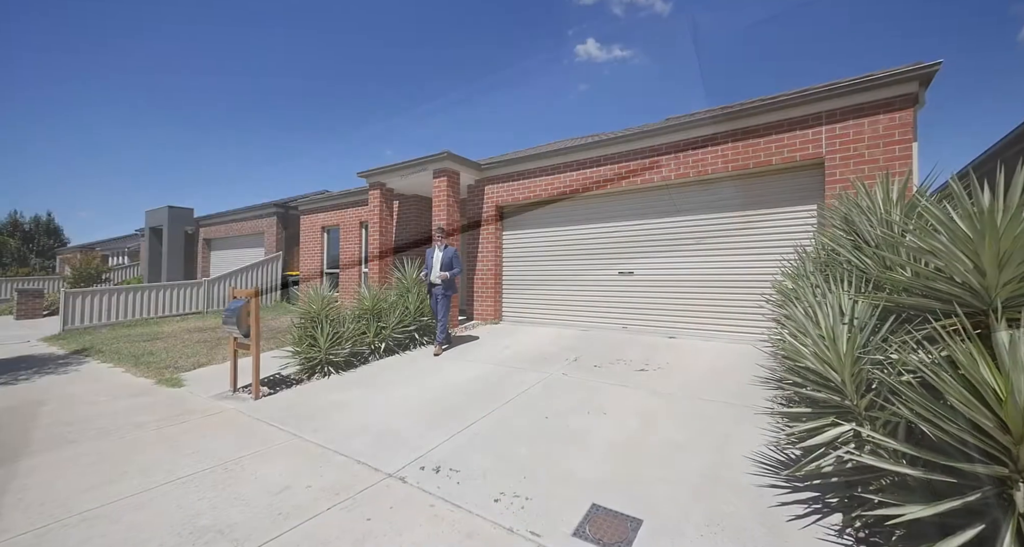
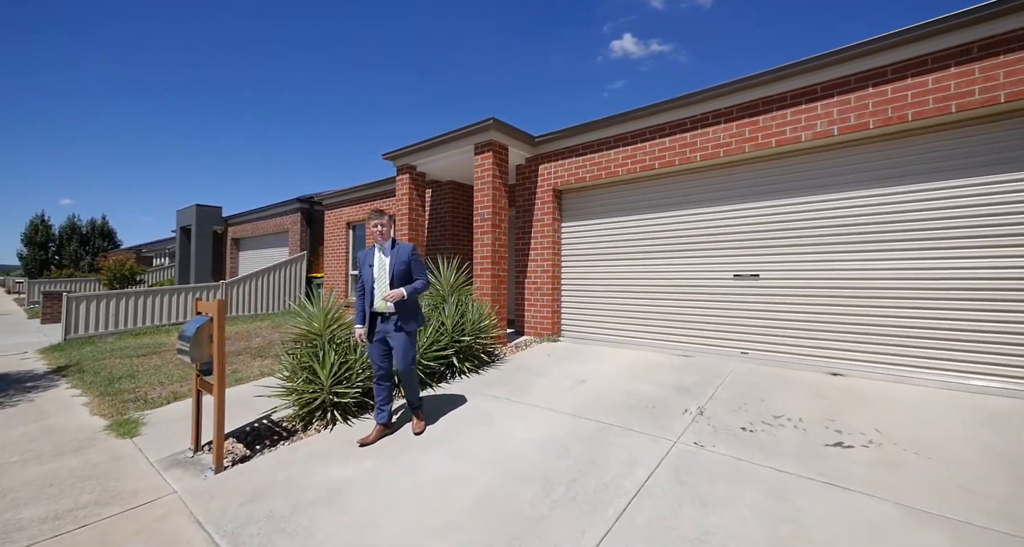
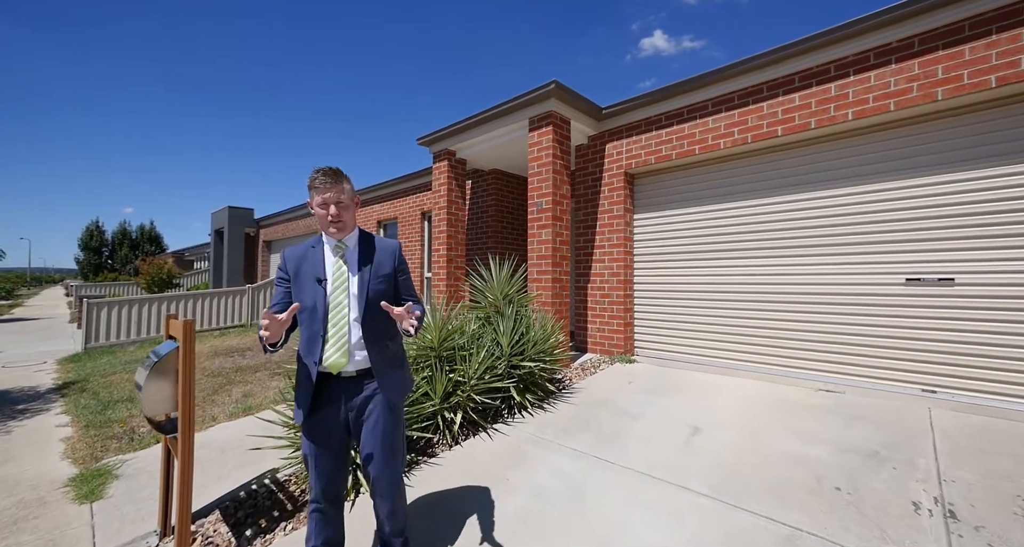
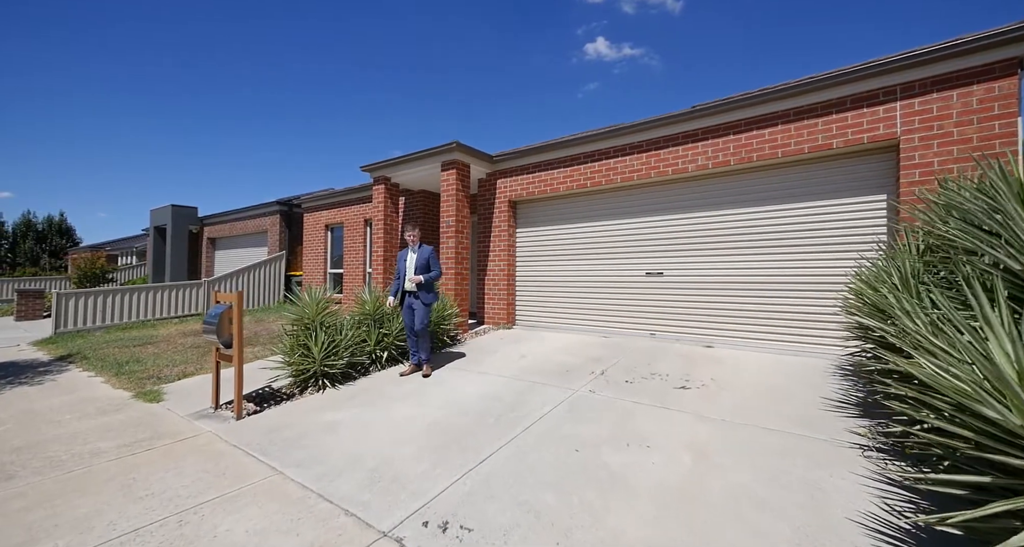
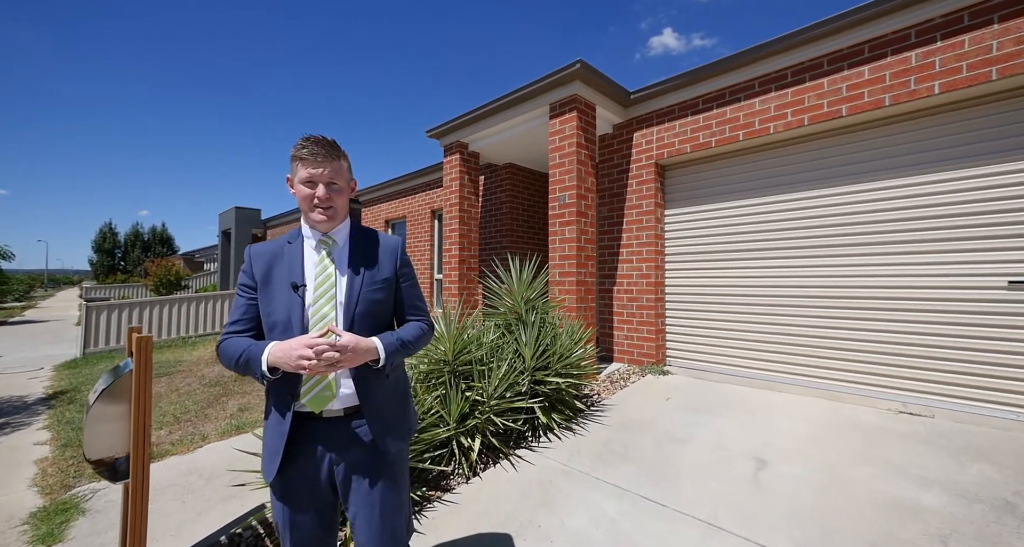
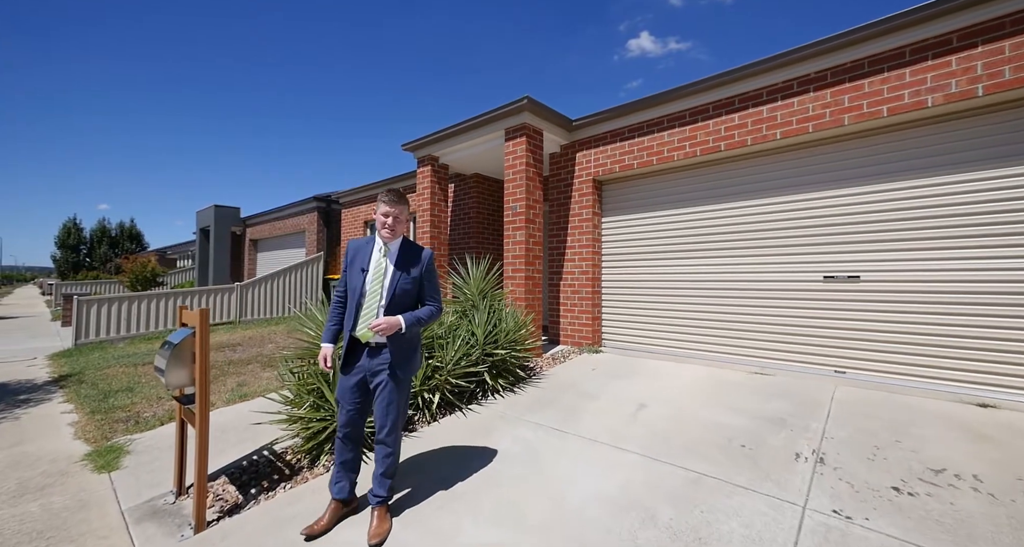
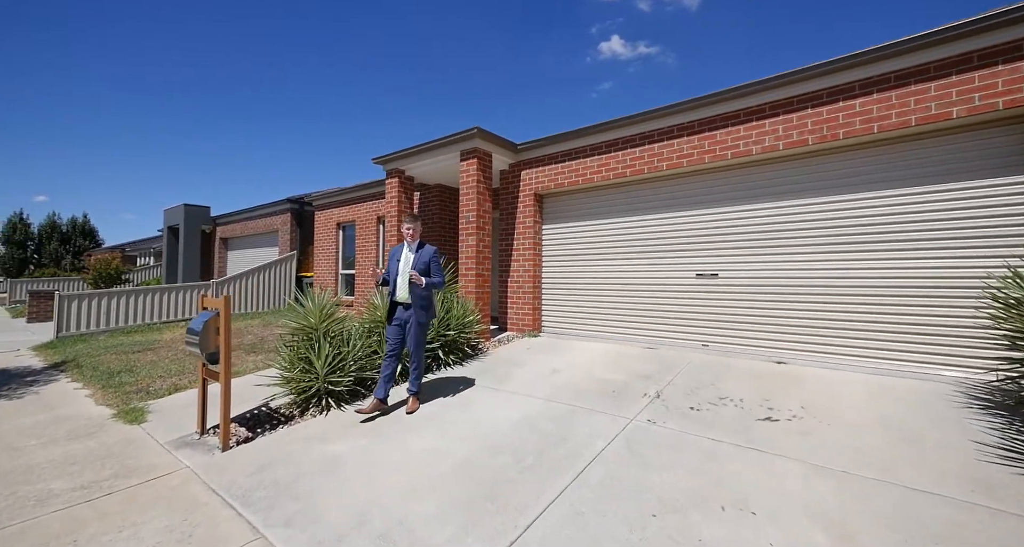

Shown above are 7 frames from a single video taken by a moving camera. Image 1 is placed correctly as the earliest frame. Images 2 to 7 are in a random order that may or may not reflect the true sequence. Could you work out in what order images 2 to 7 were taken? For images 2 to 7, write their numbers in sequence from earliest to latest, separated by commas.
4, 7, 2, 6, 3, 5
